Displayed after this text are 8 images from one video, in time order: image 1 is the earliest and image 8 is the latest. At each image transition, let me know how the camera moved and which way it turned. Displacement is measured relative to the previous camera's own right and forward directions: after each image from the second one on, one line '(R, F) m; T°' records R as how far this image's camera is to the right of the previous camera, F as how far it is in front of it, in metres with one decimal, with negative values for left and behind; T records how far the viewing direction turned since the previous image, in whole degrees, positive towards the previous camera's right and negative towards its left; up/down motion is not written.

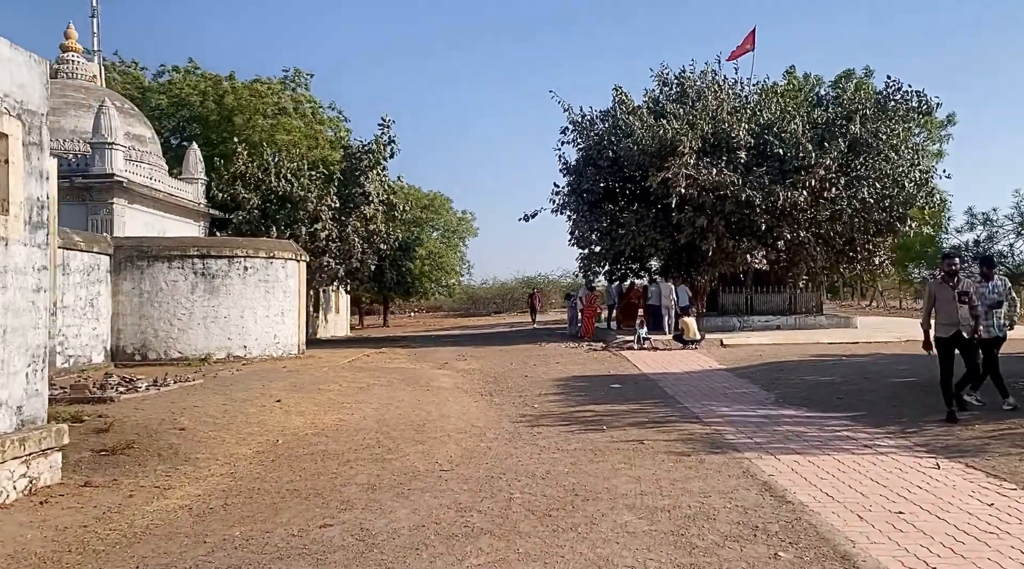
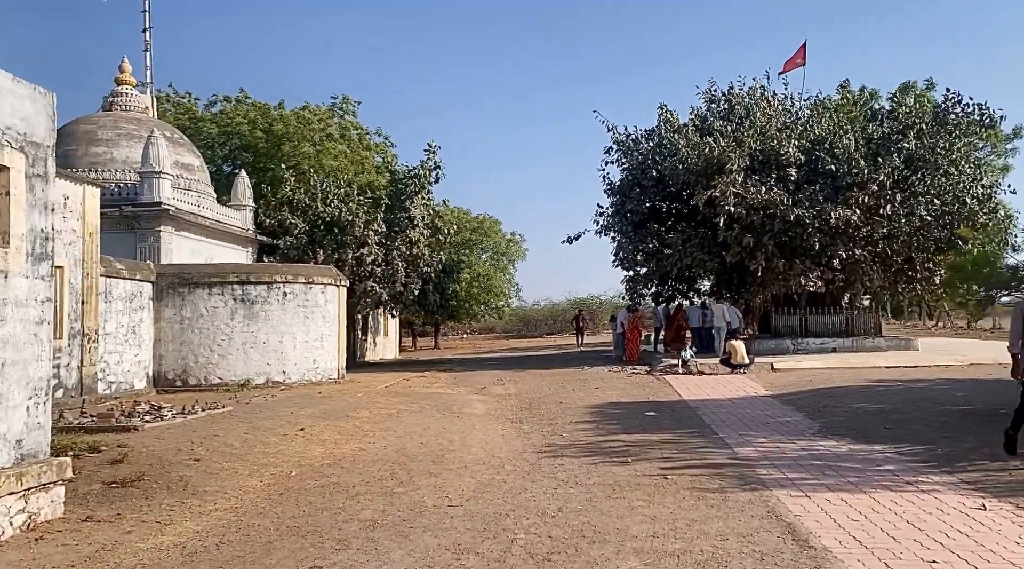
(+0.5, +0.3) m; -4°
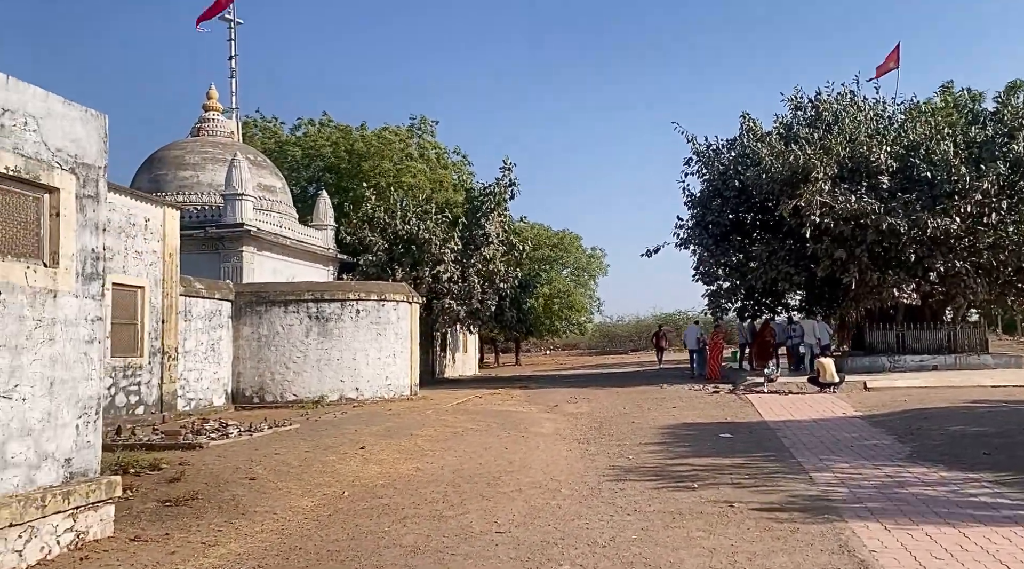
(+0.4, +0.3) m; -6°
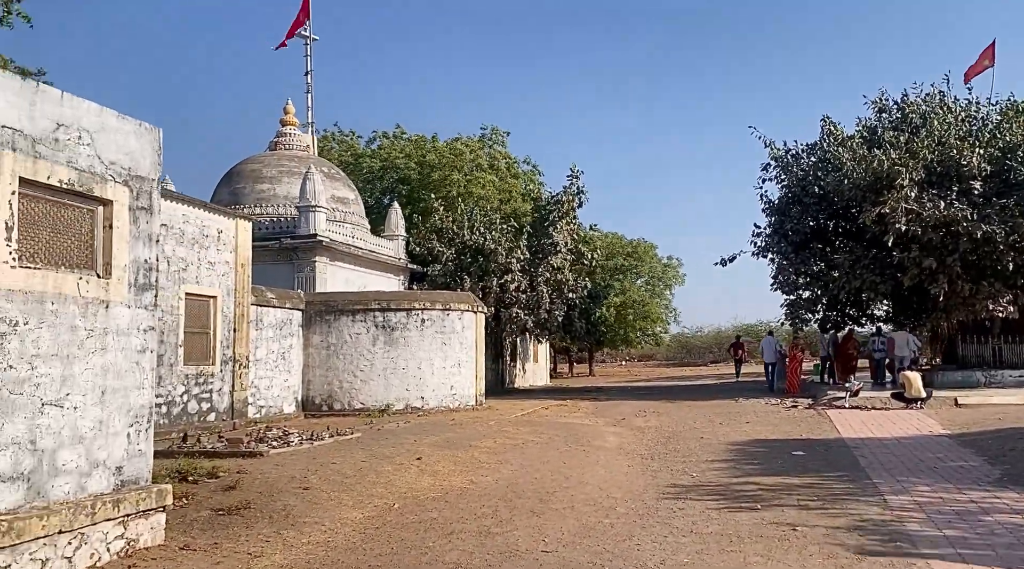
(+0.3, +0.2) m; -5°
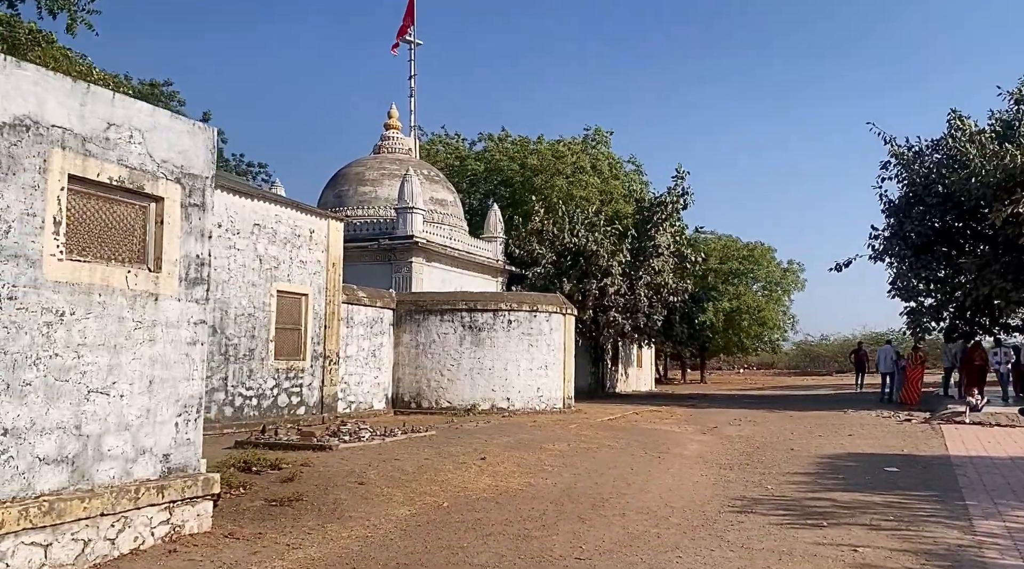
(+0.8, +0.2) m; -8°
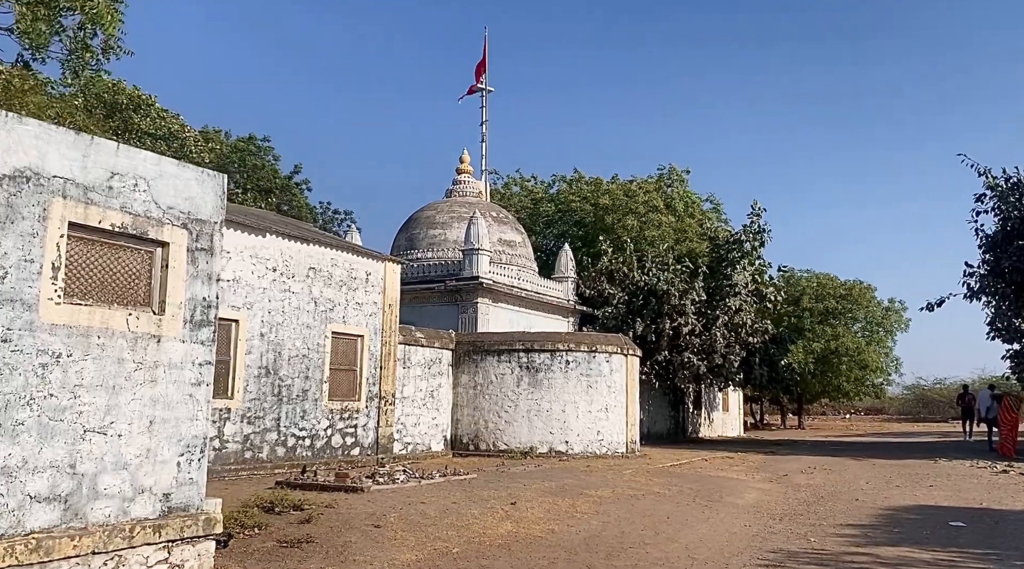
(+1.0, +0.2) m; -7°
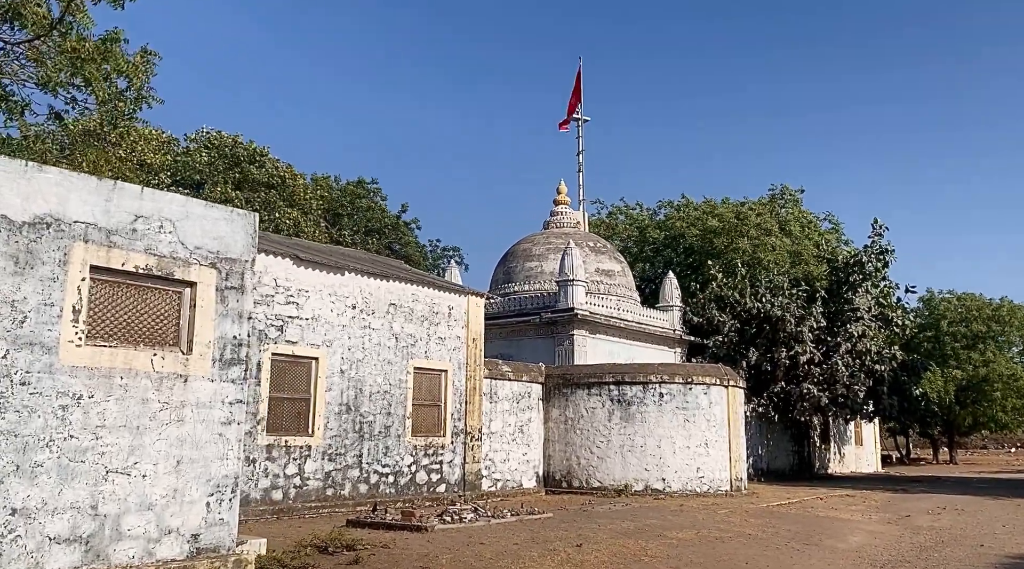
(+1.0, +0.5) m; -10°
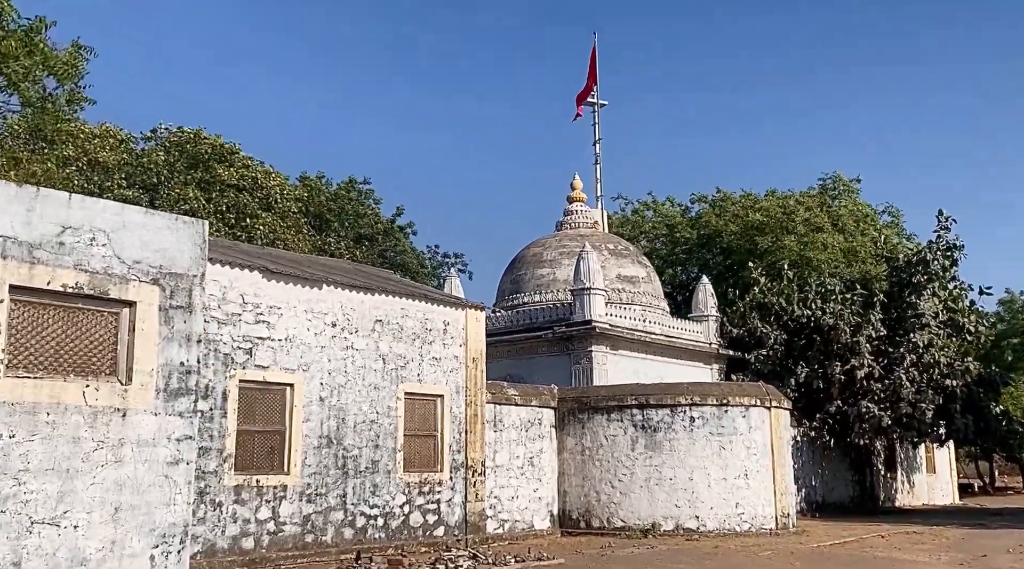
(0.0, +1.6) m; 0°
